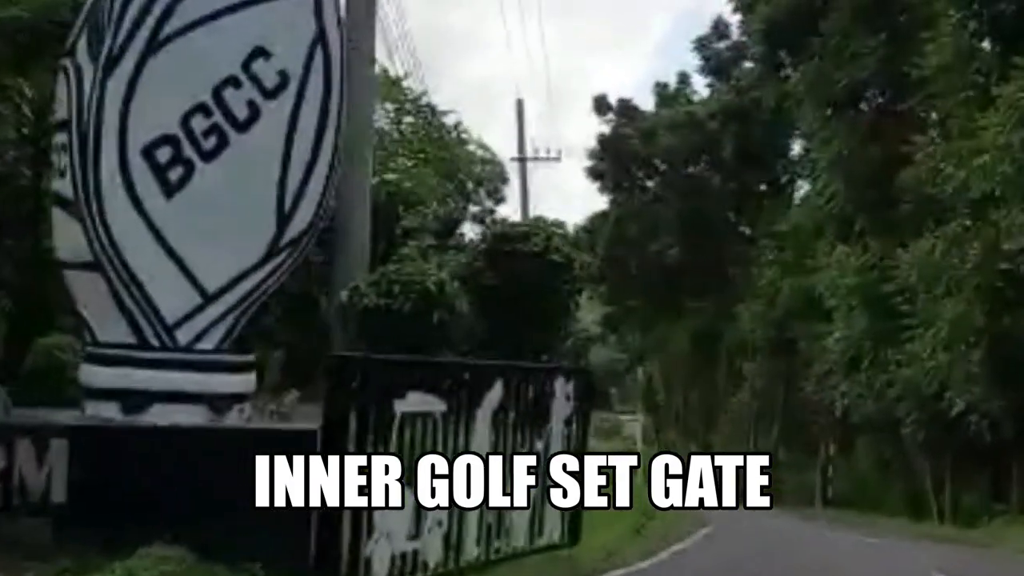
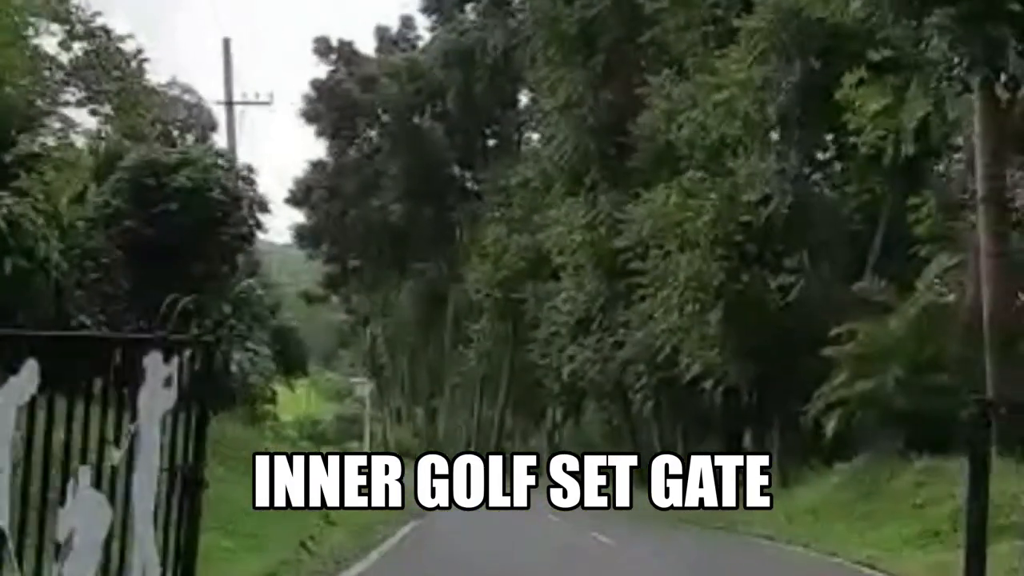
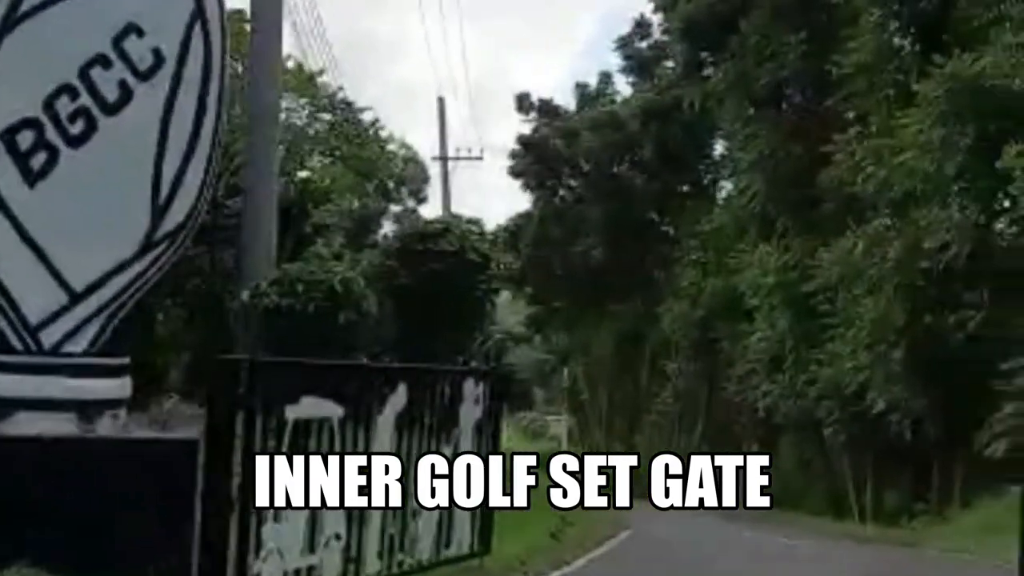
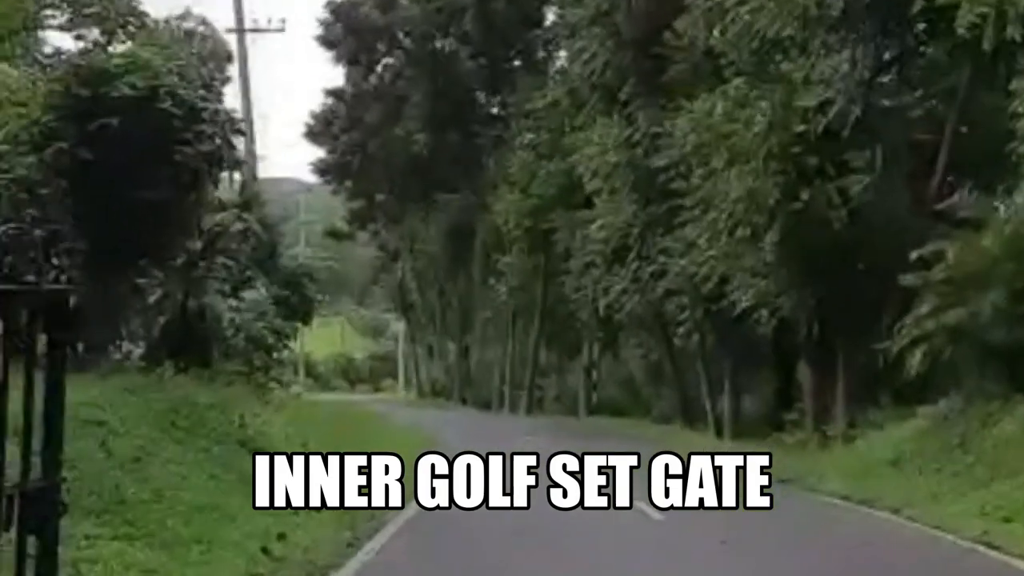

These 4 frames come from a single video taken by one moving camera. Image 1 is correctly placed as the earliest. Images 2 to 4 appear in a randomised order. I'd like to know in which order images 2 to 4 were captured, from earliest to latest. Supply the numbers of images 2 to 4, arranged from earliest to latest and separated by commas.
3, 2, 4
